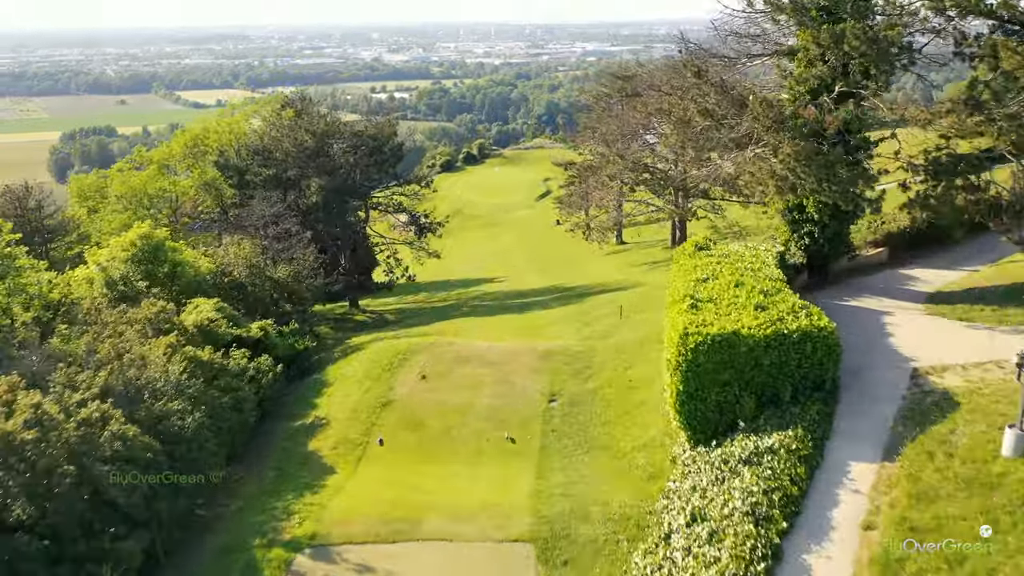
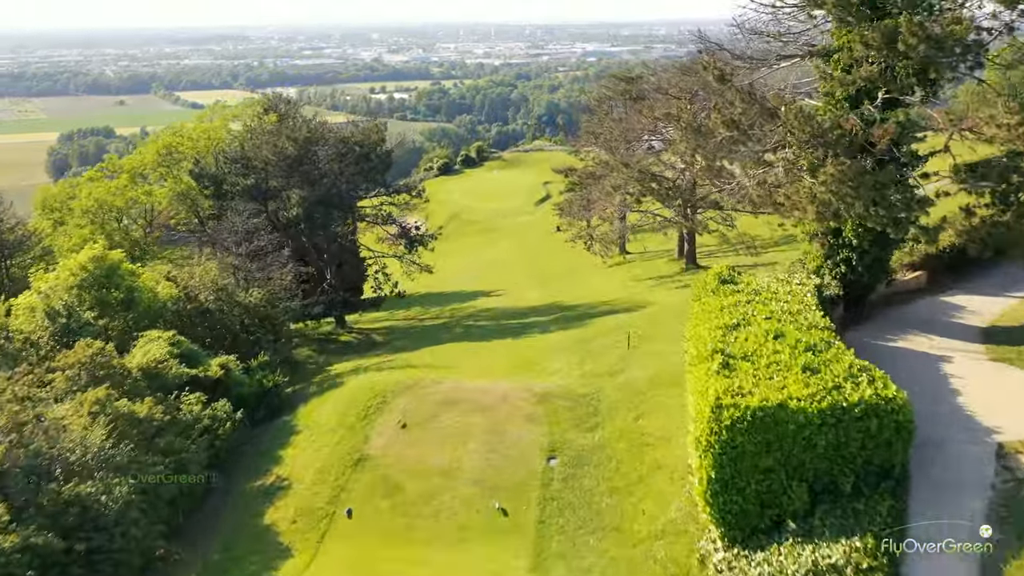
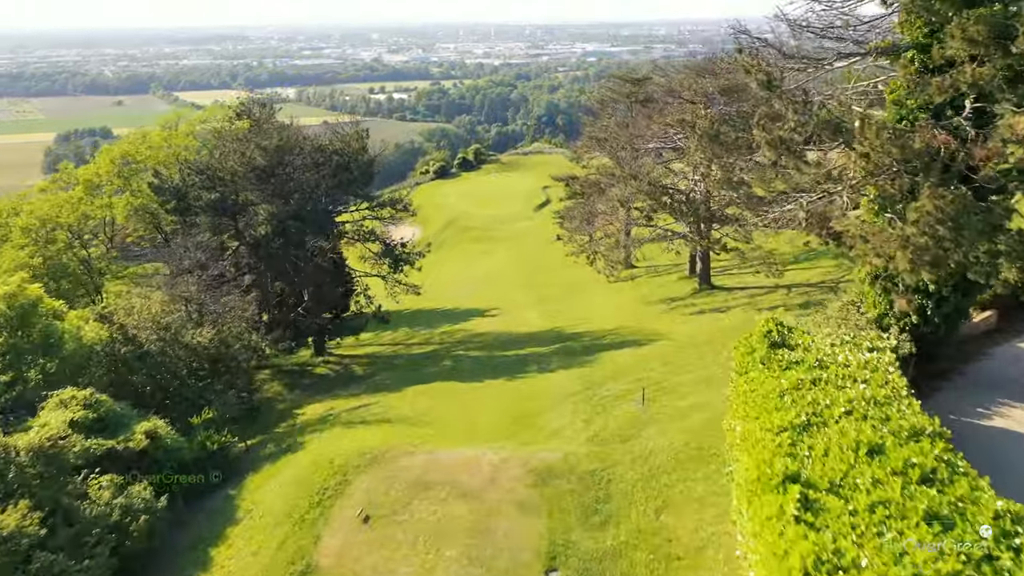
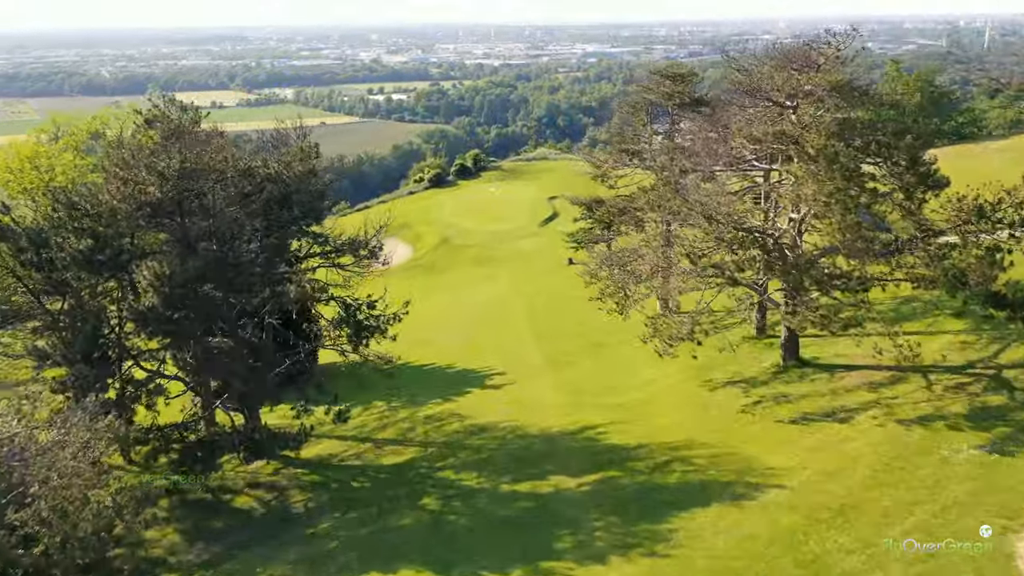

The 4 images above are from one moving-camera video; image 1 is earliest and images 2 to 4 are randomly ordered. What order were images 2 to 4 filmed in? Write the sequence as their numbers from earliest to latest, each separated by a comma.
2, 3, 4
